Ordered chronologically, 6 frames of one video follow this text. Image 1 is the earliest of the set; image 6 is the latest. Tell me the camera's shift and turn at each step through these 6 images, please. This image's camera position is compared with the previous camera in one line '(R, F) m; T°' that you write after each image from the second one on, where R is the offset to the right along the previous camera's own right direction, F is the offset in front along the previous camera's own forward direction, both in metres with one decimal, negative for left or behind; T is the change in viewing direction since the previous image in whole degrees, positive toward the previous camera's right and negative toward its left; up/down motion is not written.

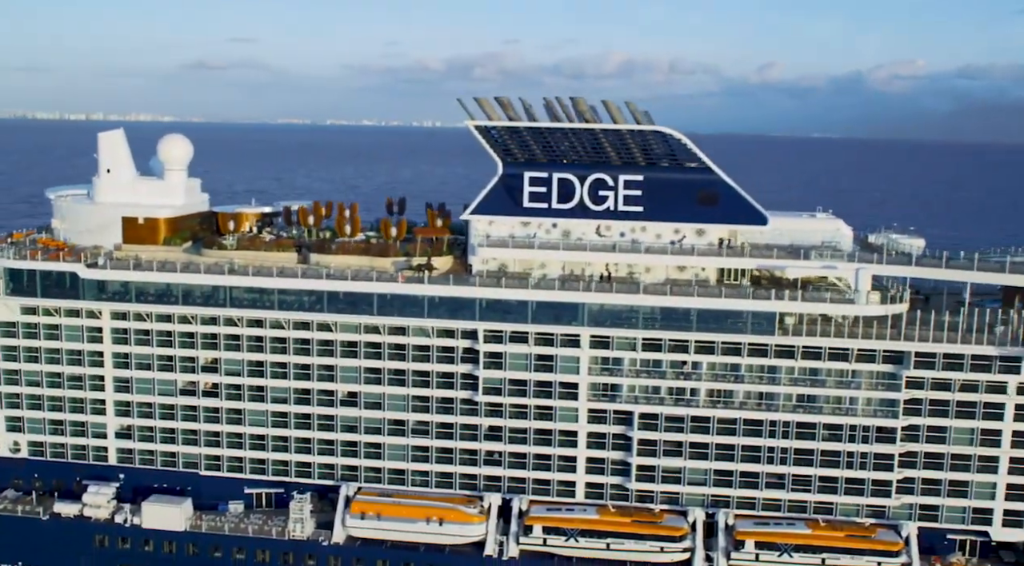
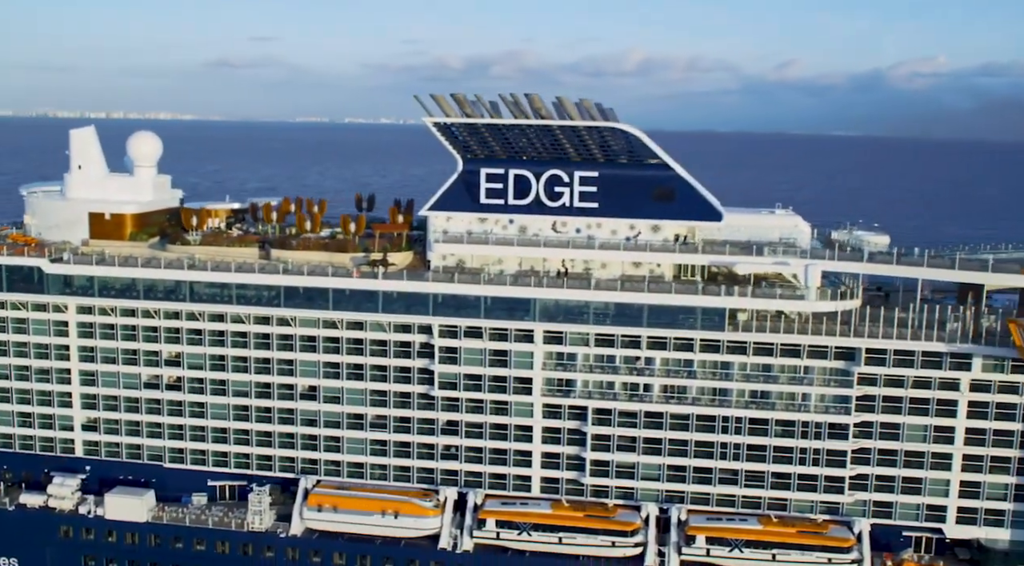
(+2.3, -0.2) m; -1°
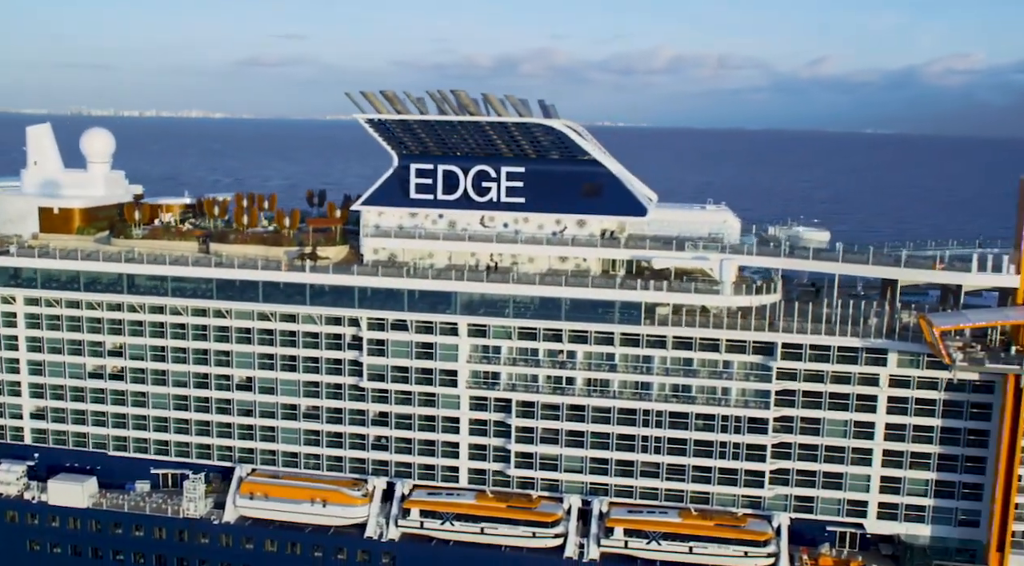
(+3.8, -0.4) m; -2°
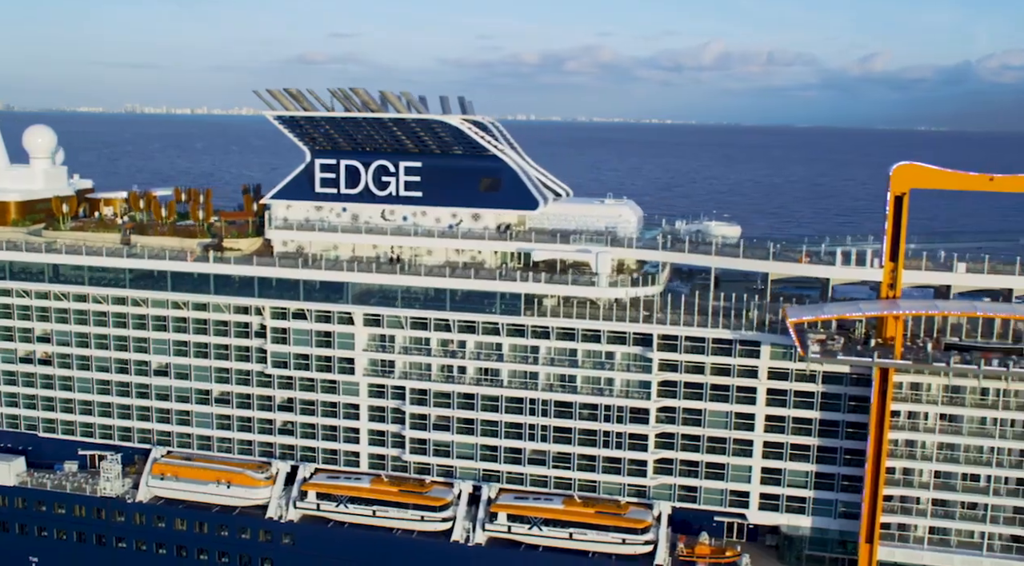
(+5.7, -0.8) m; -3°
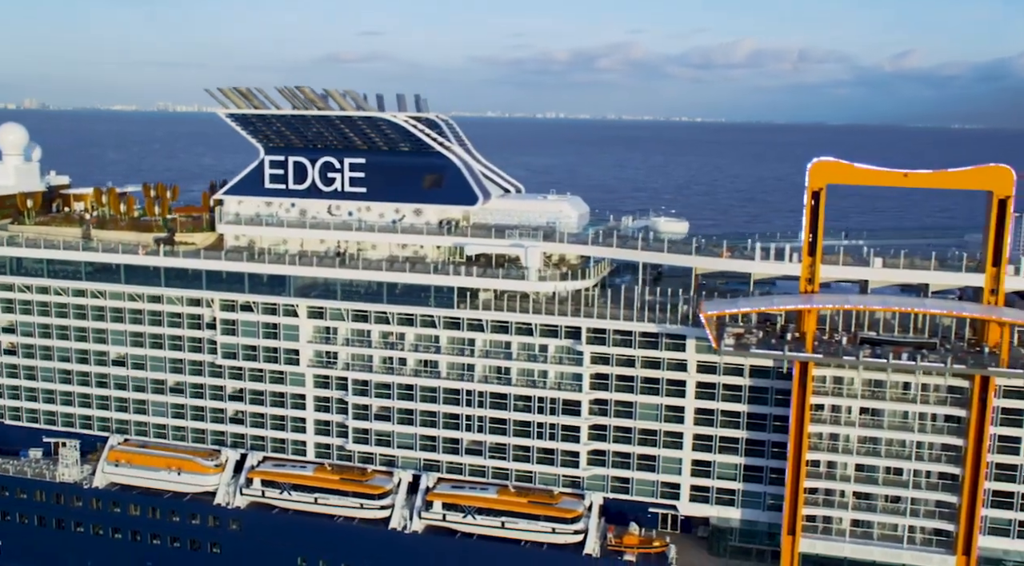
(+3.4, -0.7) m; -2°
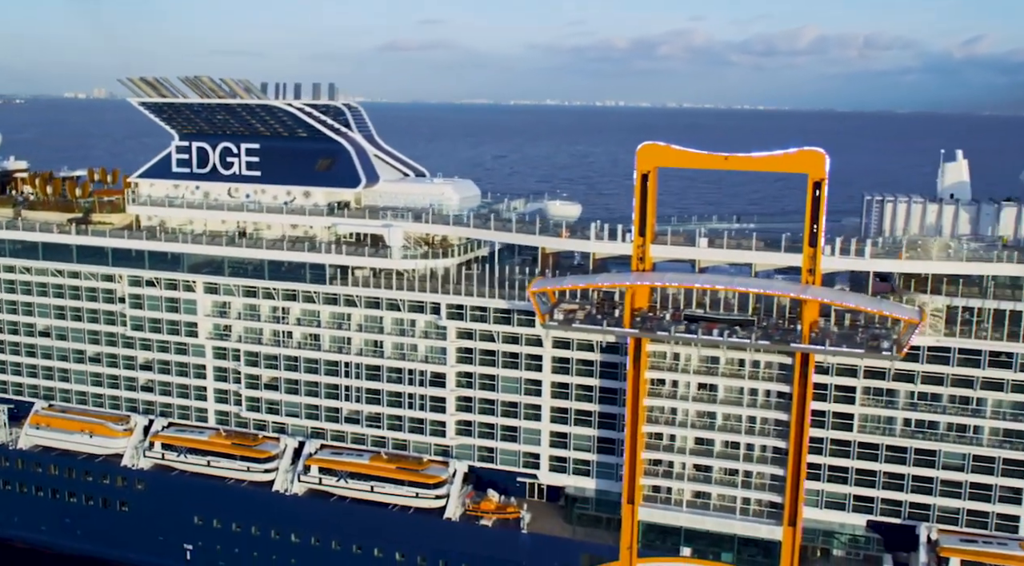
(+7.2, -1.6) m; -4°
